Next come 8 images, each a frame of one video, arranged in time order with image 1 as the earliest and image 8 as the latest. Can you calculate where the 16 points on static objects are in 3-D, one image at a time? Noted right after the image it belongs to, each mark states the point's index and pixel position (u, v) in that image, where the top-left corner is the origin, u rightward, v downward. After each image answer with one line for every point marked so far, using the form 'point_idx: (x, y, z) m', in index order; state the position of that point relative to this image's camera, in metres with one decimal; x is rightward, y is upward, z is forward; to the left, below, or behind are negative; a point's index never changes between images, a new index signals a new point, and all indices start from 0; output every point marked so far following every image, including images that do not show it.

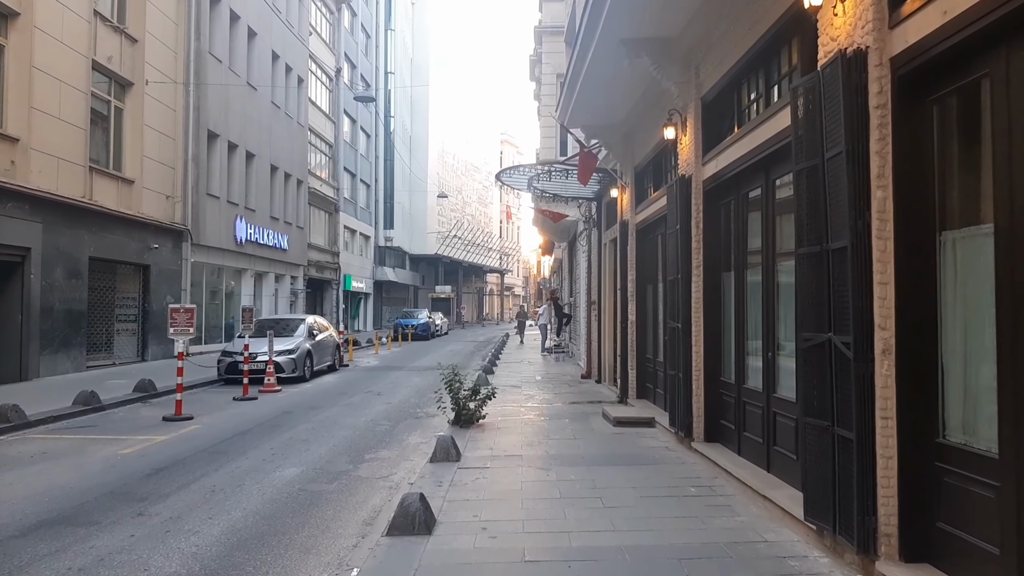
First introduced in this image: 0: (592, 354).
0: (+1.5, -1.3, +15.3) m
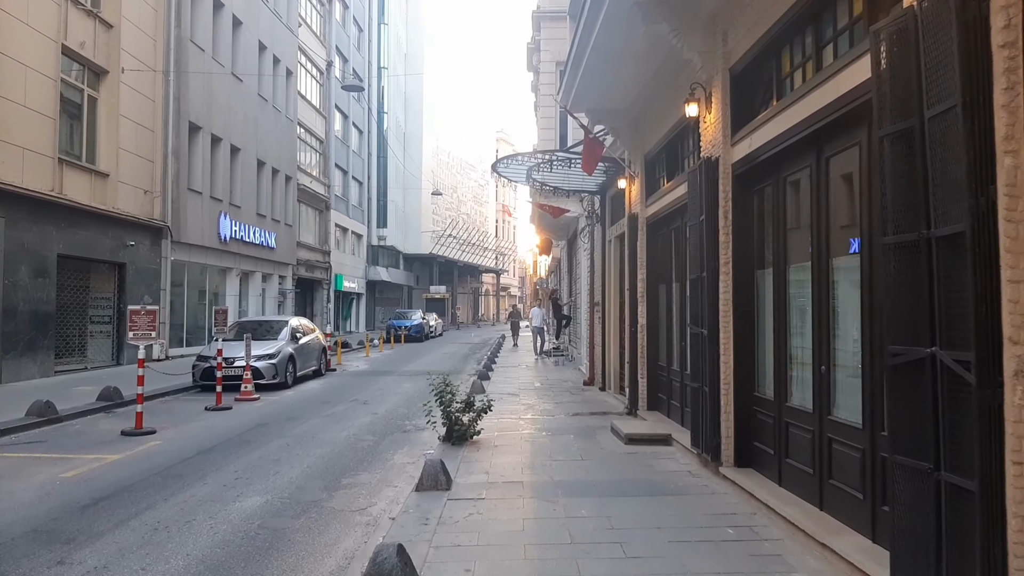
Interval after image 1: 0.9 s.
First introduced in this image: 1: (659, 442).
0: (+1.5, -1.3, +14.2) m
1: (+1.5, -1.6, +8.3) m
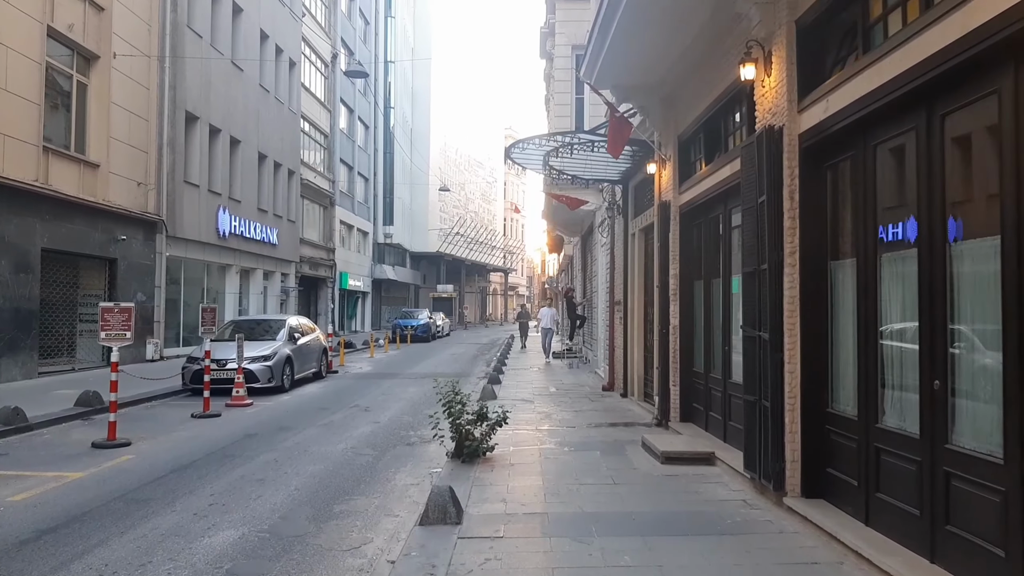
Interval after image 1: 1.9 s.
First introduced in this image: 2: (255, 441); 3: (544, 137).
0: (+1.7, -1.3, +13.1) m
1: (+1.7, -1.5, +7.2) m
2: (-2.9, -1.8, +9.3) m
3: (+0.4, +2.0, +10.6) m
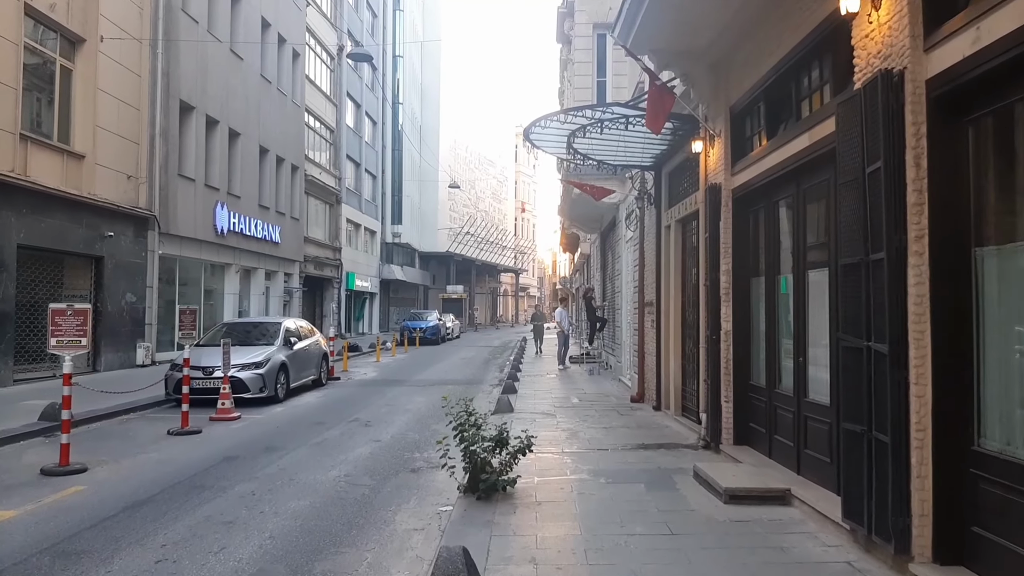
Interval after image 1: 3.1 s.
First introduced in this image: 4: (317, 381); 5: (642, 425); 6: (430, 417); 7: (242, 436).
0: (+2.0, -1.3, +11.7) m
1: (+1.9, -1.5, +5.8) m
2: (-2.7, -1.7, +7.9) m
3: (+0.6, +2.0, +9.2) m
4: (-3.6, -1.7, +15.2) m
5: (+1.6, -1.7, +9.9) m
6: (-1.2, -1.8, +11.4) m
7: (-3.2, -1.8, +9.7) m
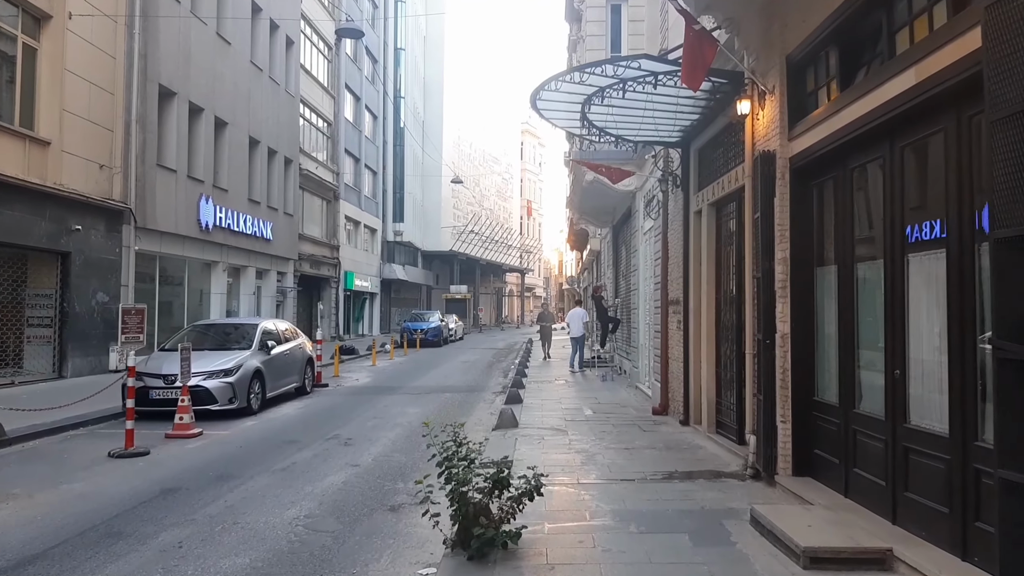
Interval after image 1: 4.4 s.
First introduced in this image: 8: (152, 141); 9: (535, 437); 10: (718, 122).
0: (+2.0, -1.2, +10.2) m
1: (+1.9, -1.5, +4.3) m
2: (-2.7, -1.7, +6.4) m
3: (+0.7, +2.0, +7.6) m
4: (-3.6, -1.7, +13.7) m
5: (+1.6, -1.6, +8.3) m
6: (-1.1, -1.8, +9.9) m
7: (-3.2, -1.7, +8.2) m
8: (-8.4, +3.4, +18.9) m
9: (+0.2, -1.6, +8.9) m
10: (+2.1, +1.7, +8.3) m
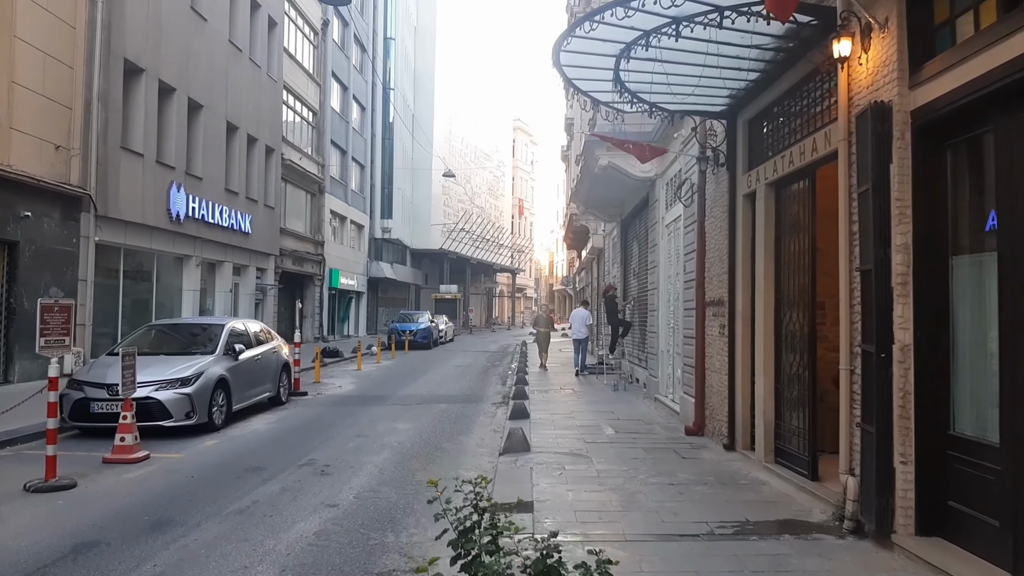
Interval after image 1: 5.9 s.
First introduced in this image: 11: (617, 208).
0: (+2.1, -1.2, +8.6) m
1: (+2.1, -1.4, +2.7) m
2: (-2.5, -1.6, +4.8) m
3: (+0.8, +2.1, +6.1) m
4: (-3.5, -1.6, +12.0) m
5: (+1.8, -1.6, +6.7) m
6: (-1.0, -1.7, +8.3) m
7: (-3.1, -1.7, +6.6) m
8: (-8.4, +3.5, +17.2) m
9: (+0.4, -1.6, +7.3) m
10: (+2.2, +1.7, +6.8) m
11: (+2.3, +1.7, +17.5) m
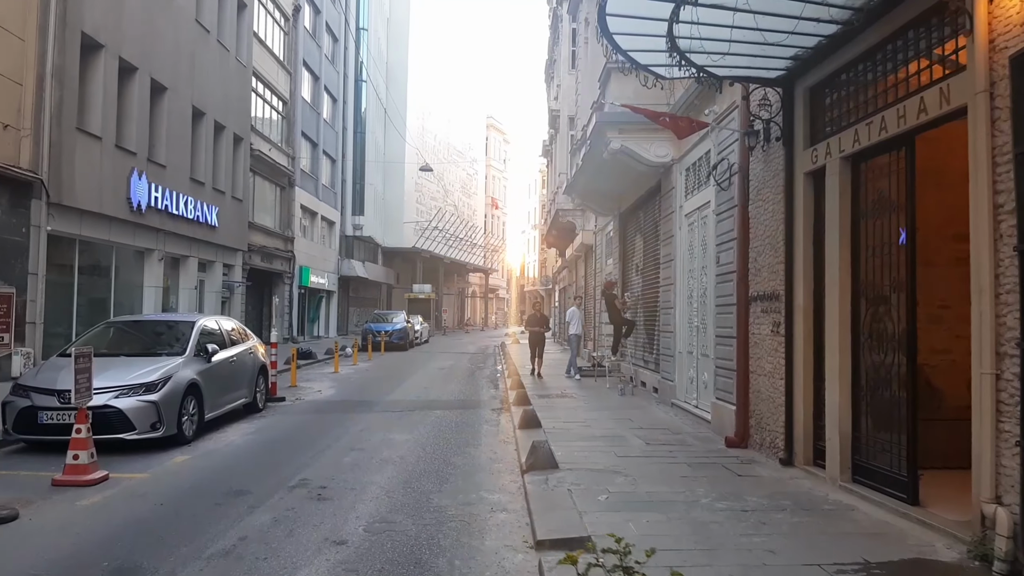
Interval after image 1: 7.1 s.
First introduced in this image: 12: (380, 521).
0: (+2.3, -1.1, +7.6) m
1: (+2.5, -1.4, +1.7) m
2: (-2.2, -1.5, +3.5) m
3: (+1.2, +2.1, +5.0) m
4: (-3.5, -1.5, +10.8) m
5: (+2.0, -1.5, +5.7) m
6: (-0.8, -1.6, +7.1) m
7: (-2.8, -1.6, +5.3) m
8: (-8.5, +3.6, +15.7) m
9: (+0.6, -1.5, +6.2) m
10: (+2.5, +1.8, +5.7) m
11: (+2.1, +1.8, +16.5) m
12: (-0.9, -1.6, +5.5) m
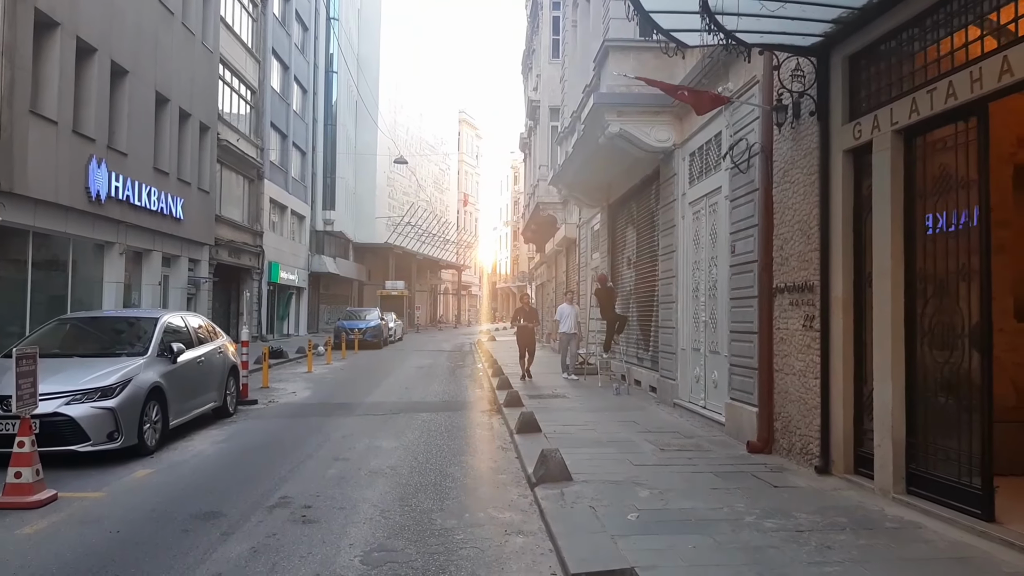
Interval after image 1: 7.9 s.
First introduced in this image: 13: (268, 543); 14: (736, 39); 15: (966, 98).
0: (+2.4, -1.0, +6.9) m
1: (+2.8, -1.3, +1.0) m
2: (-2.0, -1.5, +2.7) m
3: (+1.3, +2.2, +4.3) m
4: (-3.5, -1.5, +9.9) m
5: (+2.1, -1.4, +5.0) m
6: (-0.7, -1.5, +6.3) m
7: (-2.7, -1.5, +4.5) m
8: (-8.8, +3.7, +14.6) m
9: (+0.7, -1.4, +5.5) m
10: (+2.6, +1.8, +5.1) m
11: (+1.8, +1.9, +15.8) m
12: (-0.8, -1.5, +4.7) m
13: (-1.4, -1.5, +4.8) m
14: (+1.7, +1.9, +6.2) m
15: (+2.7, +1.1, +4.8) m
